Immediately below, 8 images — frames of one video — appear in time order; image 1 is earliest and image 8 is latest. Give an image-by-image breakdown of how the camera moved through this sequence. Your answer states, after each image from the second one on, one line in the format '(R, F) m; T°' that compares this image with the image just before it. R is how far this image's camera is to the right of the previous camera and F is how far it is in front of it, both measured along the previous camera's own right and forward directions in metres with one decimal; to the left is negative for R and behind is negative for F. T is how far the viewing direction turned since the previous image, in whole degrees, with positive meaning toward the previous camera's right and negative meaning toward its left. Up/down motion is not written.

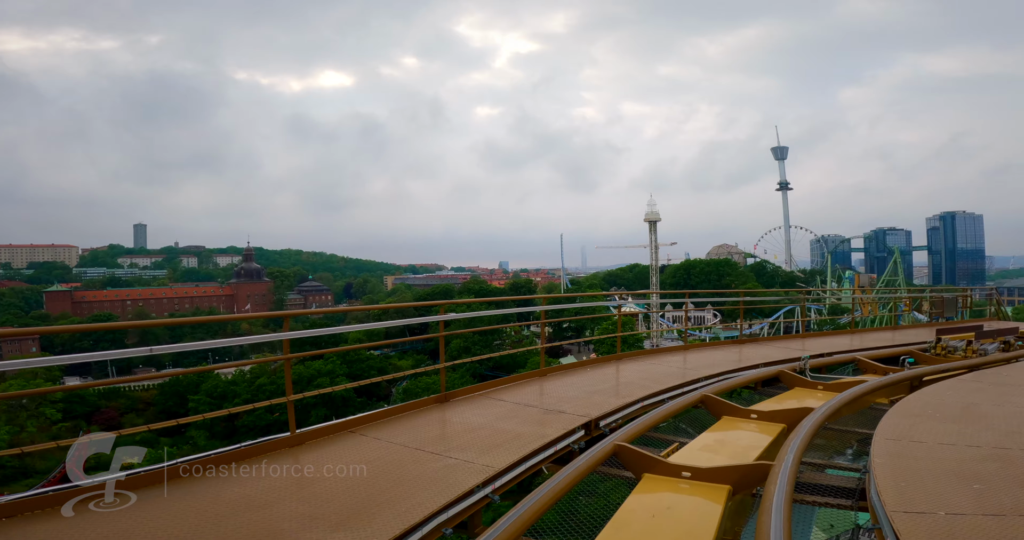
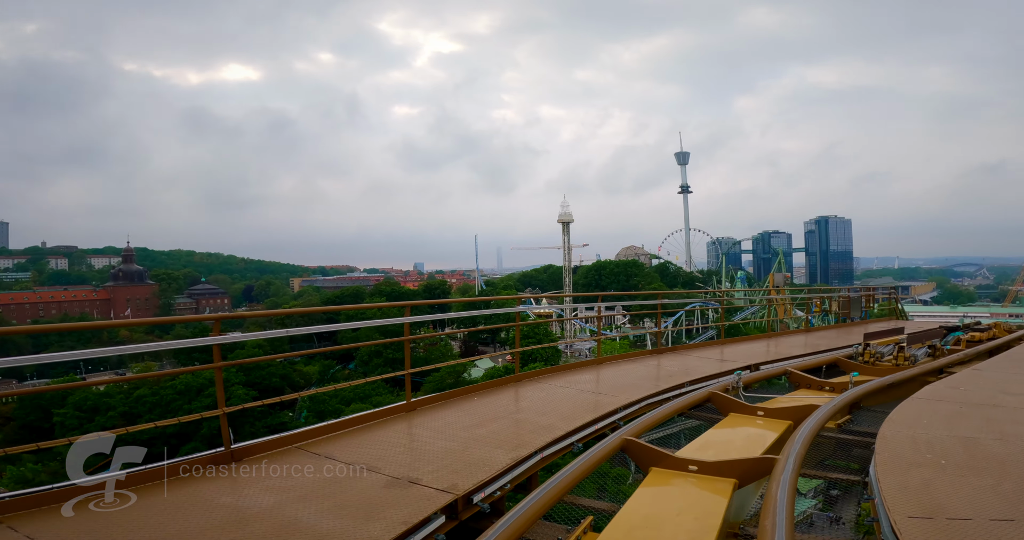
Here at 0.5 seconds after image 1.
(-0.6, 0.0) m; +9°
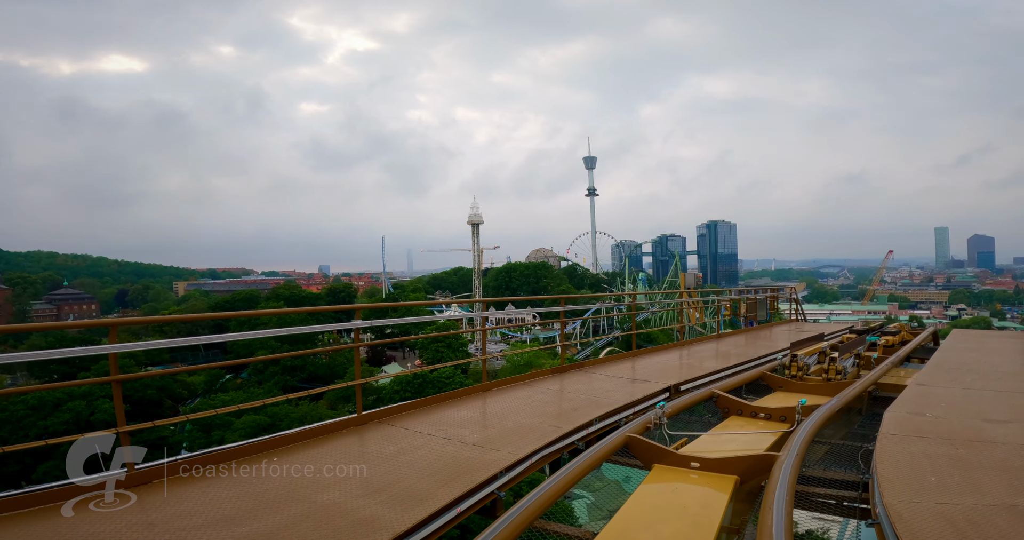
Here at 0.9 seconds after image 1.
(-0.9, +0.1) m; +11°
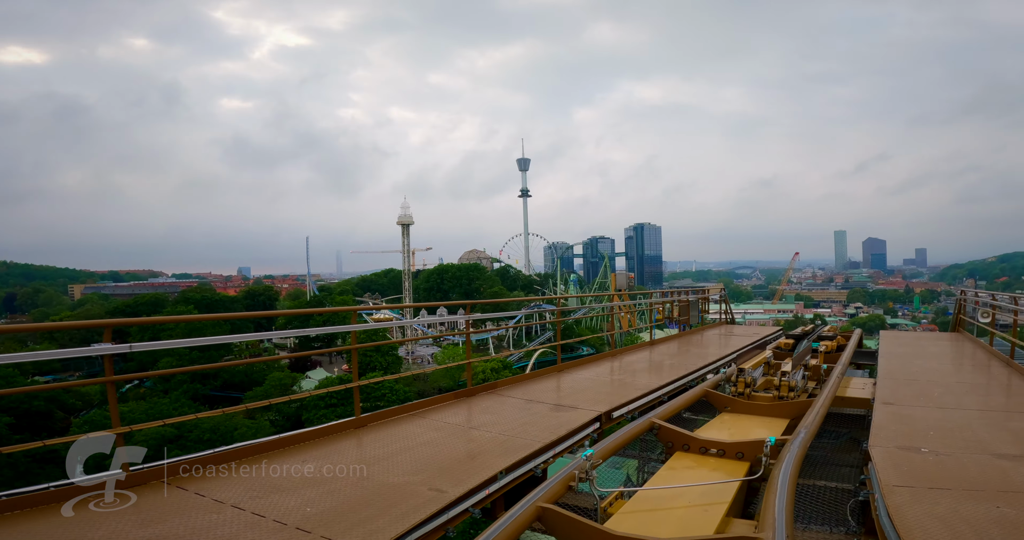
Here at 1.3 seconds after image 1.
(-0.7, +0.2) m; +8°
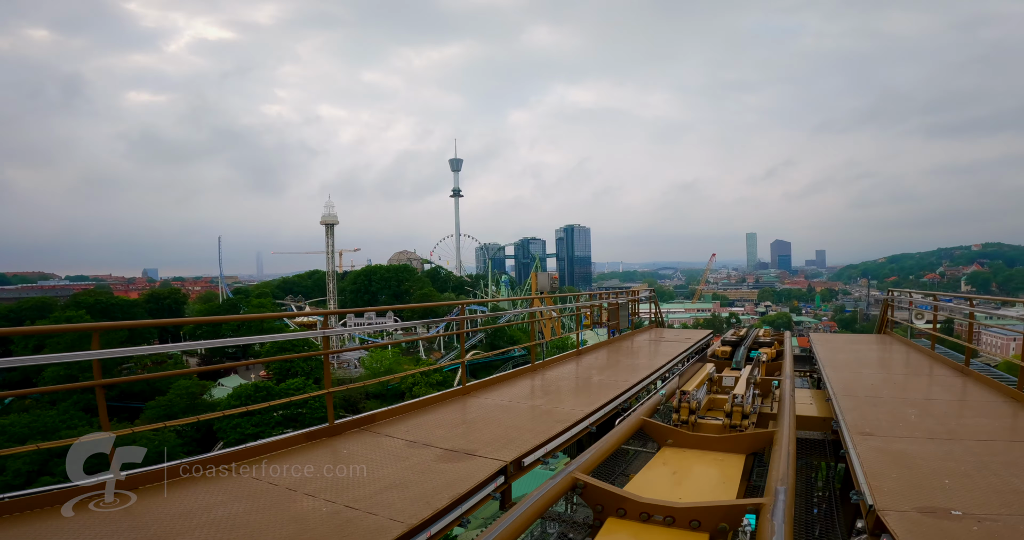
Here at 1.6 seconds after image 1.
(-0.6, +0.1) m; +9°
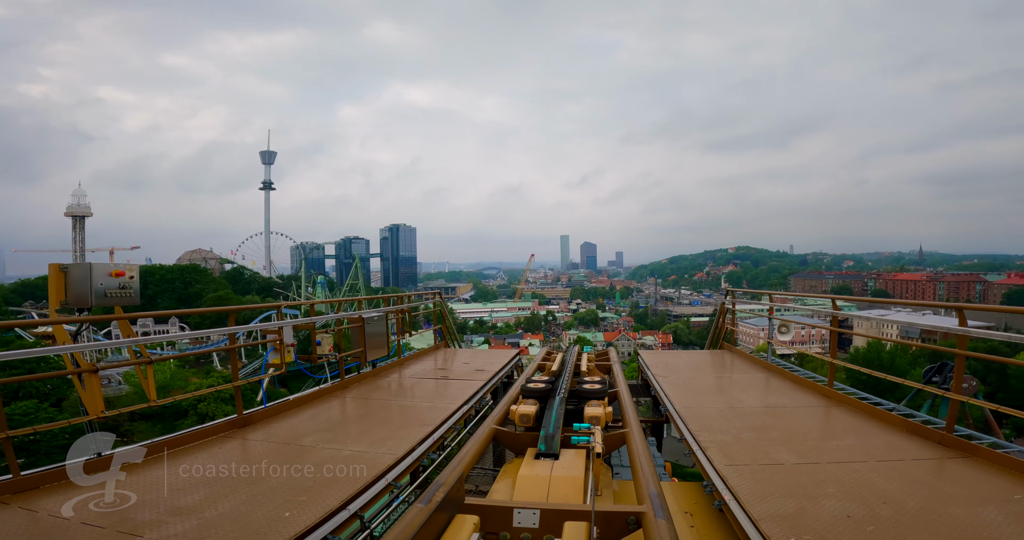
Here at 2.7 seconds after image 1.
(+0.7, +2.1) m; +22°
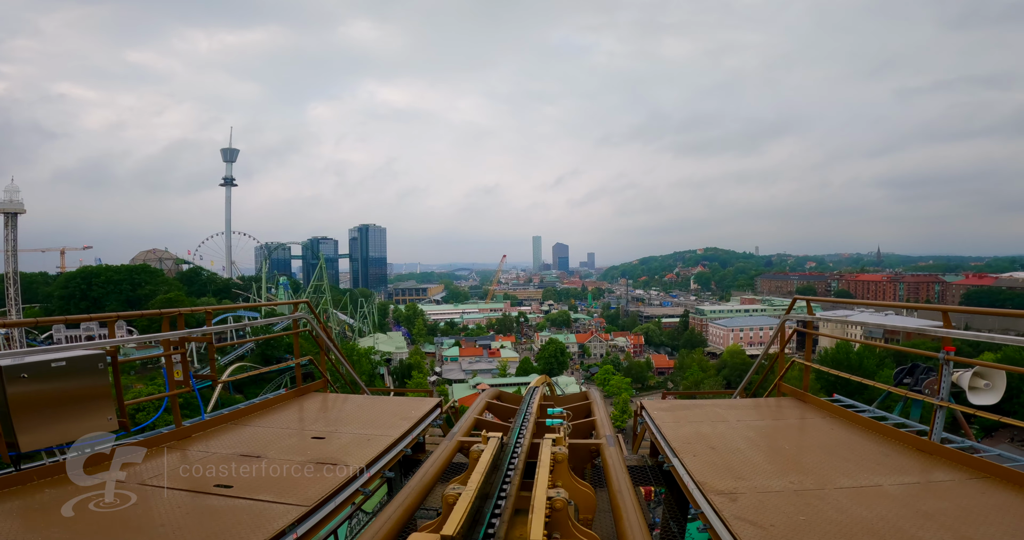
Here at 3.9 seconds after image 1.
(0.0, +0.4) m; +4°
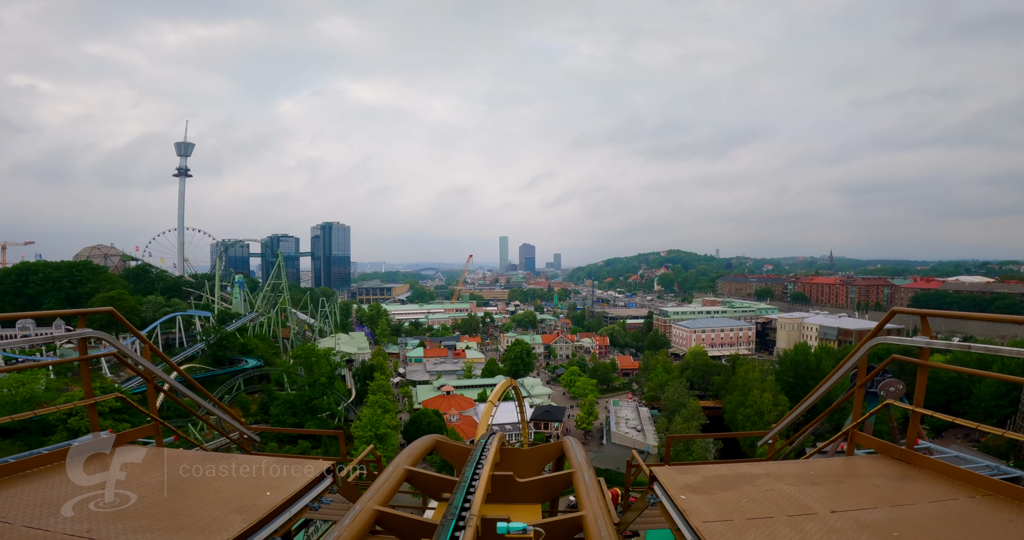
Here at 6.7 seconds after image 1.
(+0.1, +0.4) m; +4°
